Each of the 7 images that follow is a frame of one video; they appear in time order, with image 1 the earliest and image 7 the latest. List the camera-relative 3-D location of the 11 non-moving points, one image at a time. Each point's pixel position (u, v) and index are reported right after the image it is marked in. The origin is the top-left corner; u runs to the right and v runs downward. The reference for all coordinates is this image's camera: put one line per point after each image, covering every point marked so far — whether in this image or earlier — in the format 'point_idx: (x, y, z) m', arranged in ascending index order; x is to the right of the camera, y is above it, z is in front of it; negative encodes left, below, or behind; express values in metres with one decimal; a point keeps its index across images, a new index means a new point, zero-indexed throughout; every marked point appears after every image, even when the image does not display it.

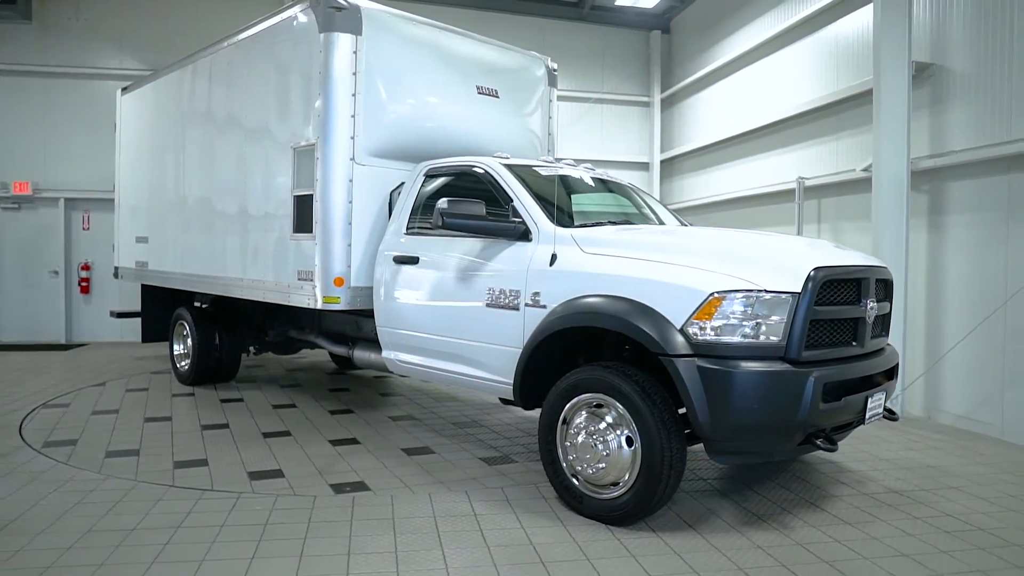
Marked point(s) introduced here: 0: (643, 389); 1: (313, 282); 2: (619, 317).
0: (+0.7, -0.5, +3.7) m
1: (-1.5, 0.0, +5.6) m
2: (+0.6, -0.1, +3.8) m
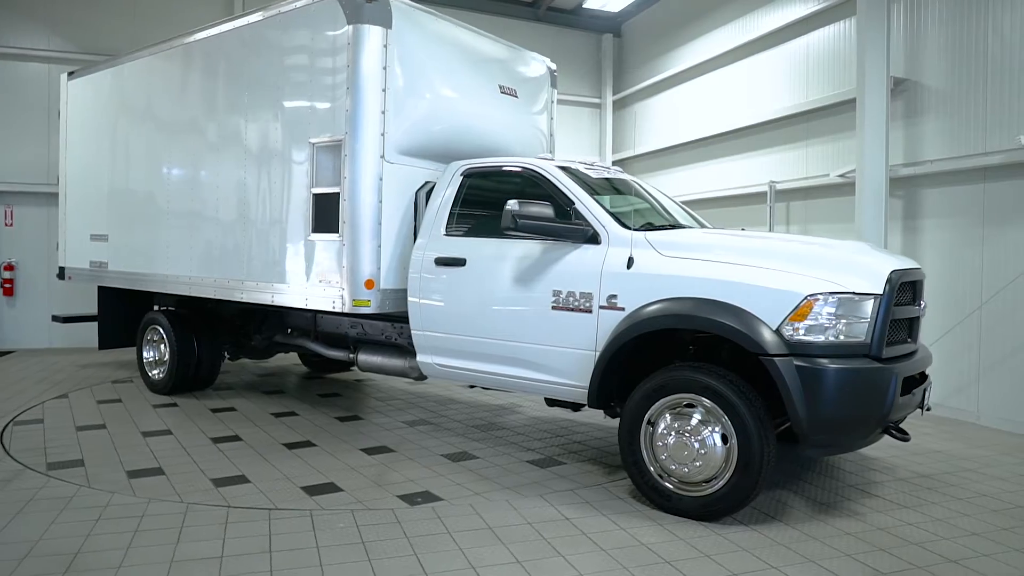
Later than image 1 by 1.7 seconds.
0: (+1.2, -0.5, +3.8) m
1: (-1.3, 0.0, +5.4) m
2: (+1.1, -0.2, +3.9) m
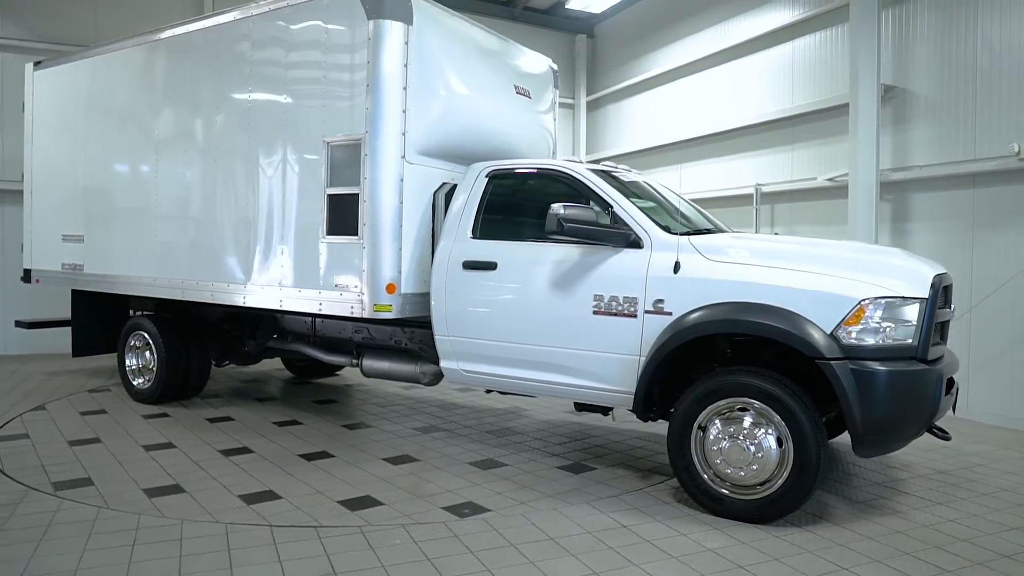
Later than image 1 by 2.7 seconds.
0: (+1.5, -0.6, +3.9) m
1: (-1.1, 0.0, +5.2) m
2: (+1.4, -0.2, +3.9) m
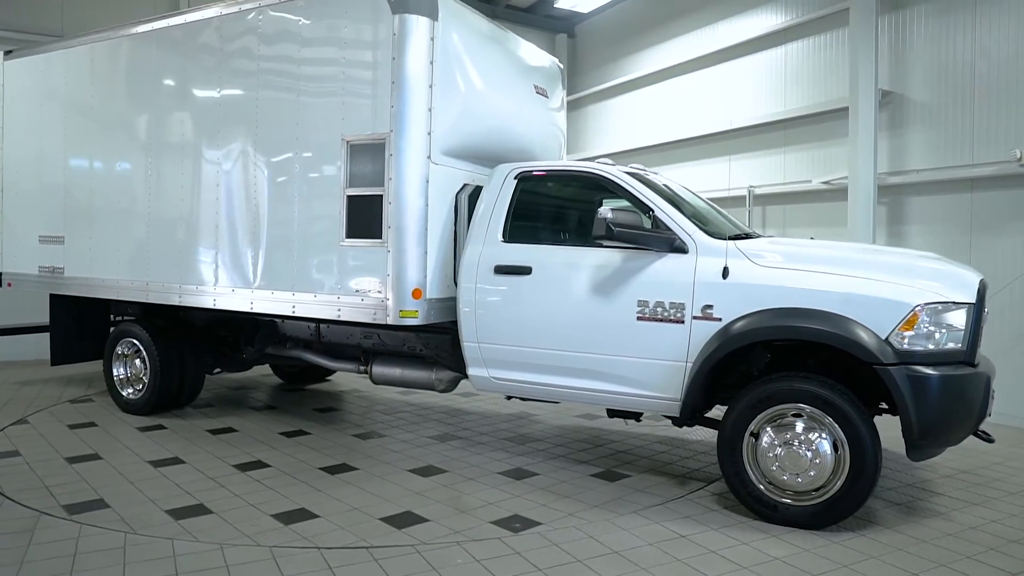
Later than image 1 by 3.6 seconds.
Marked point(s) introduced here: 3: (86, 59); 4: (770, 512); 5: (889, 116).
0: (+1.8, -0.6, +3.9) m
1: (-0.9, 0.0, +5.0) m
2: (+1.7, -0.2, +3.9) m
3: (-4.0, +2.1, +6.6) m
4: (+1.4, -1.3, +4.0) m
5: (+3.9, +1.8, +7.3) m
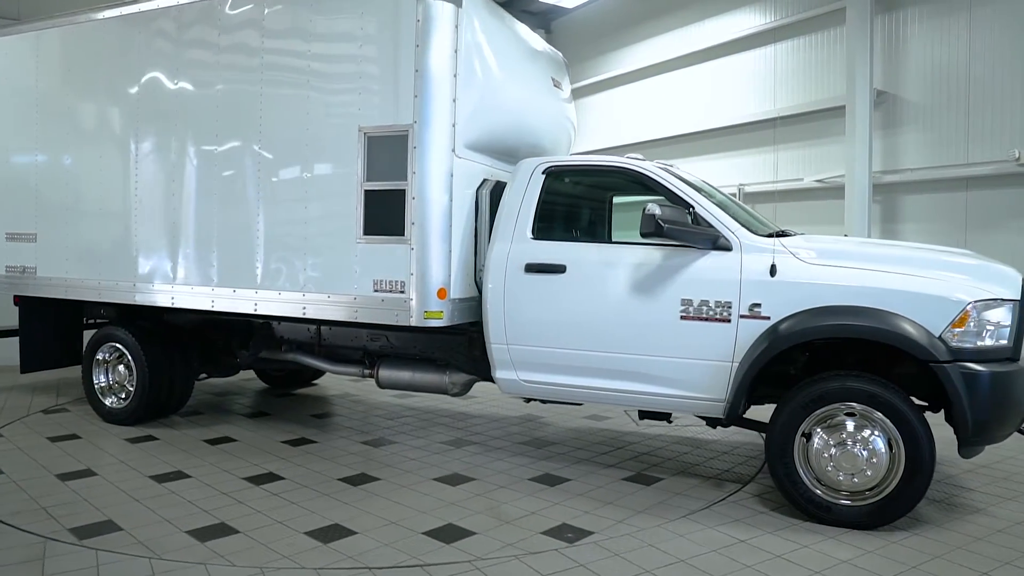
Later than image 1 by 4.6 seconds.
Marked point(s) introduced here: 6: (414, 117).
0: (+2.1, -0.6, +3.8) m
1: (-0.7, 0.0, +4.7) m
2: (+2.0, -0.2, +3.9) m
3: (-3.9, +2.1, +6.1) m
4: (+1.7, -1.2, +3.9) m
5: (+3.8, +1.8, +7.4) m
6: (-0.7, +1.1, +4.7) m
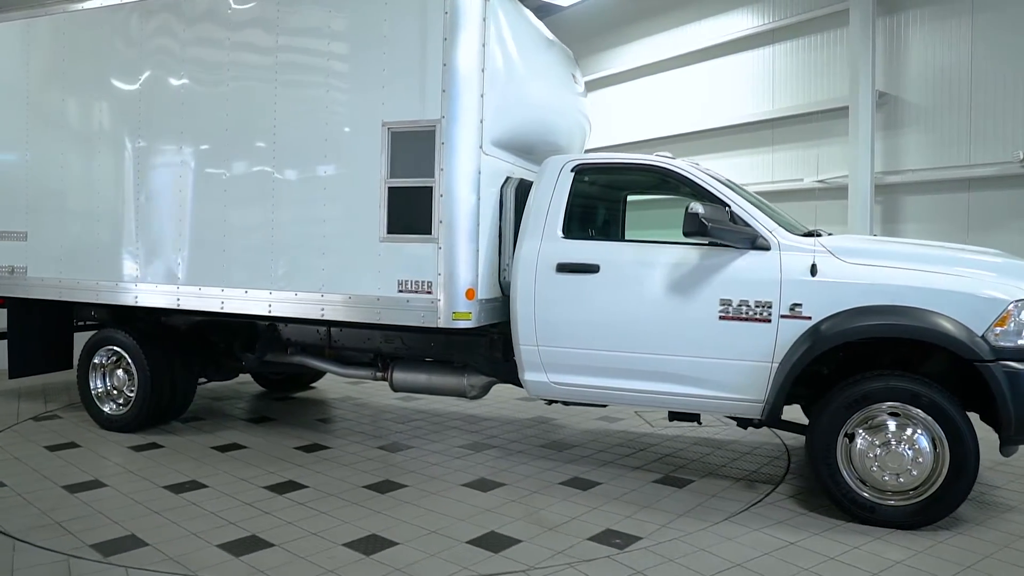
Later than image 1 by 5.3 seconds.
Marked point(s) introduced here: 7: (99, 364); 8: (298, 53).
0: (+2.3, -0.6, +3.8) m
1: (-0.5, 0.0, +4.6) m
2: (+2.2, -0.2, +3.9) m
3: (-3.8, +2.1, +5.8) m
4: (+1.9, -1.2, +3.9) m
5: (+3.9, +1.8, +7.5) m
6: (-0.5, +1.1, +4.6) m
7: (-3.4, -0.6, +5.8) m
8: (-1.5, +1.7, +5.0) m
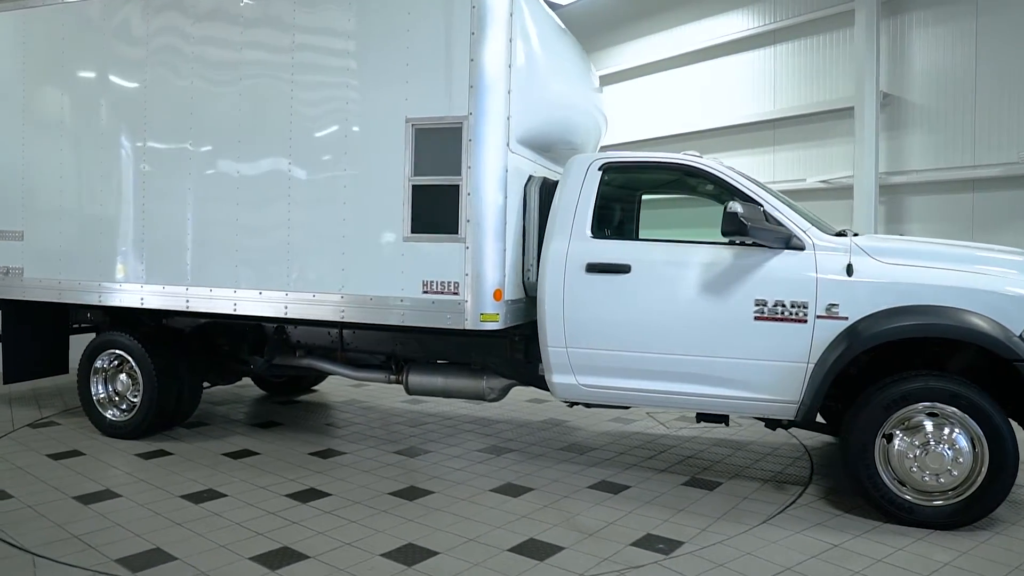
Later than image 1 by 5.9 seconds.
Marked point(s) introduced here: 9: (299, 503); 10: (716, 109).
0: (+2.5, -0.6, +3.8) m
1: (-0.3, -0.1, +4.5) m
2: (+2.4, -0.2, +3.9) m
3: (-3.7, +2.1, +5.6) m
4: (+2.1, -1.2, +3.9) m
5: (+3.9, +1.8, +7.6) m
6: (-0.3, +1.1, +4.4) m
7: (-3.2, -0.6, +5.6) m
8: (-1.4, +1.7, +4.9) m
9: (-1.2, -1.3, +4.2) m
10: (+2.6, +2.3, +9.4) m
